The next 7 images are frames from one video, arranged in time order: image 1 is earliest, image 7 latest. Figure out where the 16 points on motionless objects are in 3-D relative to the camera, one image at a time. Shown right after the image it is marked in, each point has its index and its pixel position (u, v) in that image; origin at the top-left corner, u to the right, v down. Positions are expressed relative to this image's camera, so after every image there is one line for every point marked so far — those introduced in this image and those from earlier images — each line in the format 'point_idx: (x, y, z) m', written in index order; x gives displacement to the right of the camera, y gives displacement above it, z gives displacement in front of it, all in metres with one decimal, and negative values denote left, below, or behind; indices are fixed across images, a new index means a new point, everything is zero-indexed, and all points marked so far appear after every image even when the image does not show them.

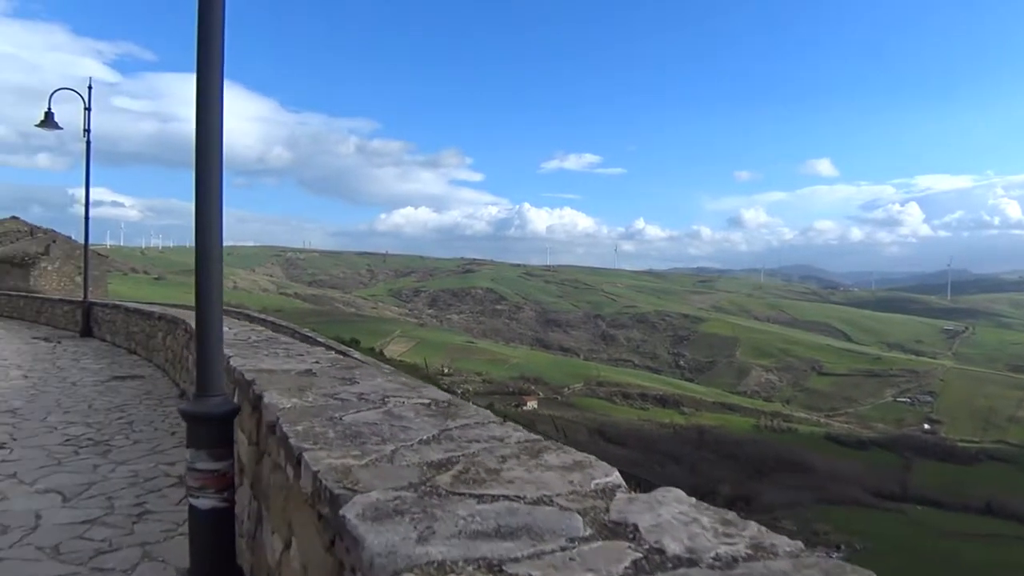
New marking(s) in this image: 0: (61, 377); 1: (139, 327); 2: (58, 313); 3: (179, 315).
0: (-4.9, -0.9, +8.0) m
1: (-5.1, -0.5, +10.2) m
2: (-8.8, -0.5, +14.6) m
3: (-3.8, -0.3, +8.3) m
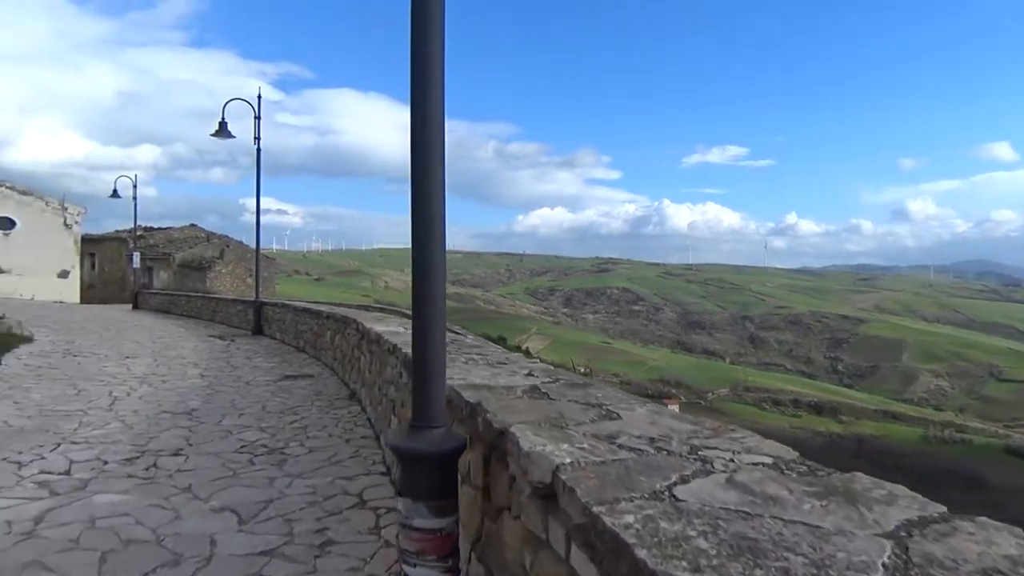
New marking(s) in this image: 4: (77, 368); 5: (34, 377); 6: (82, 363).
0: (-3.0, -0.9, +8.0) m
1: (-2.8, -0.5, +10.2) m
2: (-5.6, -0.5, +15.1) m
3: (-1.9, -0.3, +8.1) m
4: (-4.9, -0.9, +8.5) m
5: (-4.9, -0.9, +7.7) m
6: (-5.1, -0.9, +8.9) m
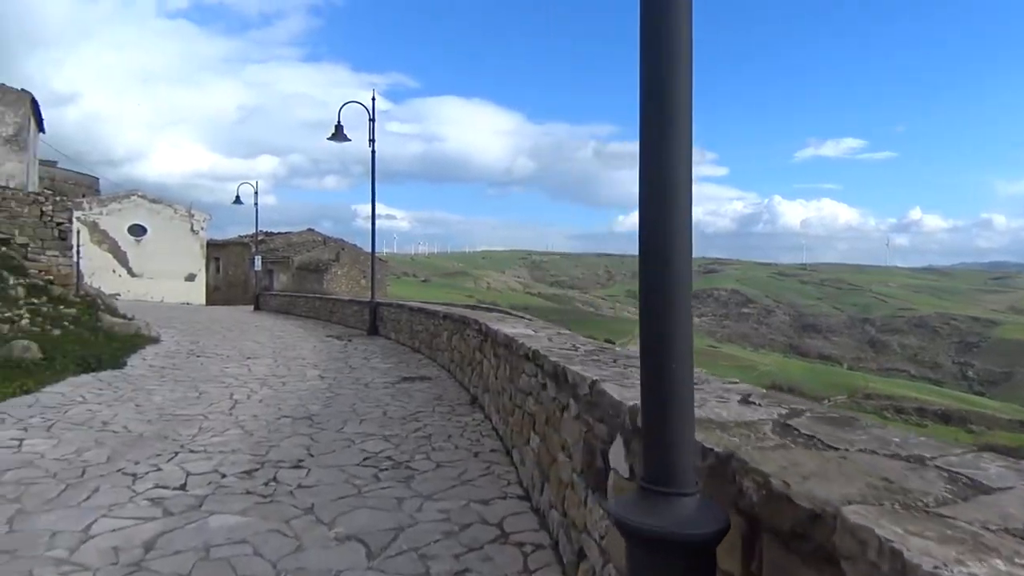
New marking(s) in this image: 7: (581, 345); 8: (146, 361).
0: (-1.7, -0.9, +7.7) m
1: (-1.2, -0.5, +9.9) m
2: (-3.3, -0.5, +15.1) m
3: (-0.5, -0.3, +7.6) m
4: (-3.5, -0.9, +8.4) m
5: (-3.6, -0.9, +7.6) m
6: (-3.6, -0.9, +8.9) m
7: (+0.3, -0.3, +3.5) m
8: (-4.3, -0.9, +8.9) m
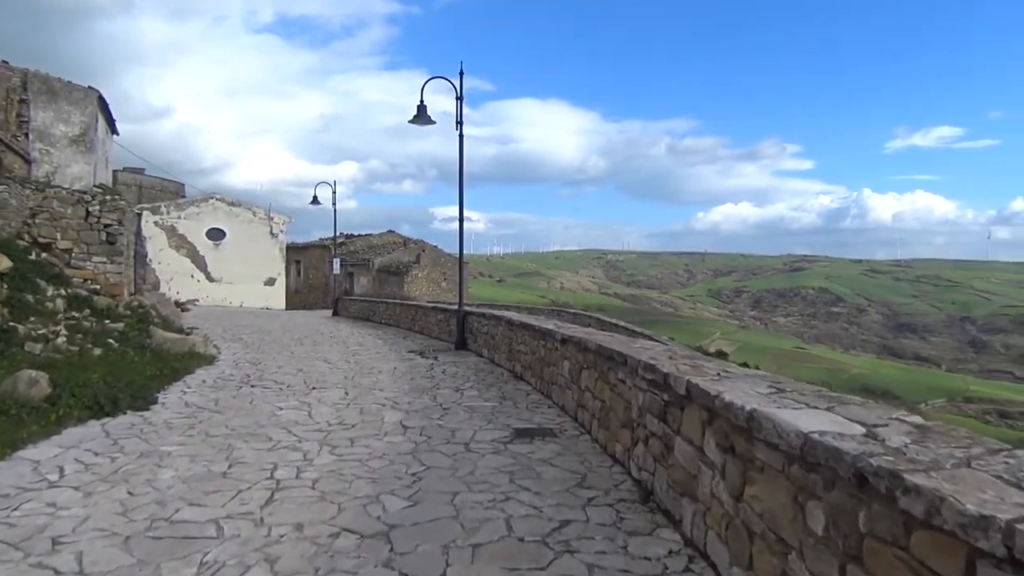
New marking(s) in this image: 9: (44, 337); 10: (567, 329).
0: (-0.5, -1.0, +5.5) m
1: (+0.2, -0.6, +7.6) m
2: (-1.4, -0.6, +13.0) m
3: (+0.6, -0.4, +5.3) m
4: (-2.2, -1.0, +6.4) m
5: (-2.4, -1.0, +5.6) m
6: (-2.3, -1.0, +6.8) m
7: (+1.1, -0.4, +1.1) m
8: (-3.0, -1.0, +6.9) m
9: (-5.9, -0.6, +9.5) m
10: (+0.5, -0.4, +6.3) m
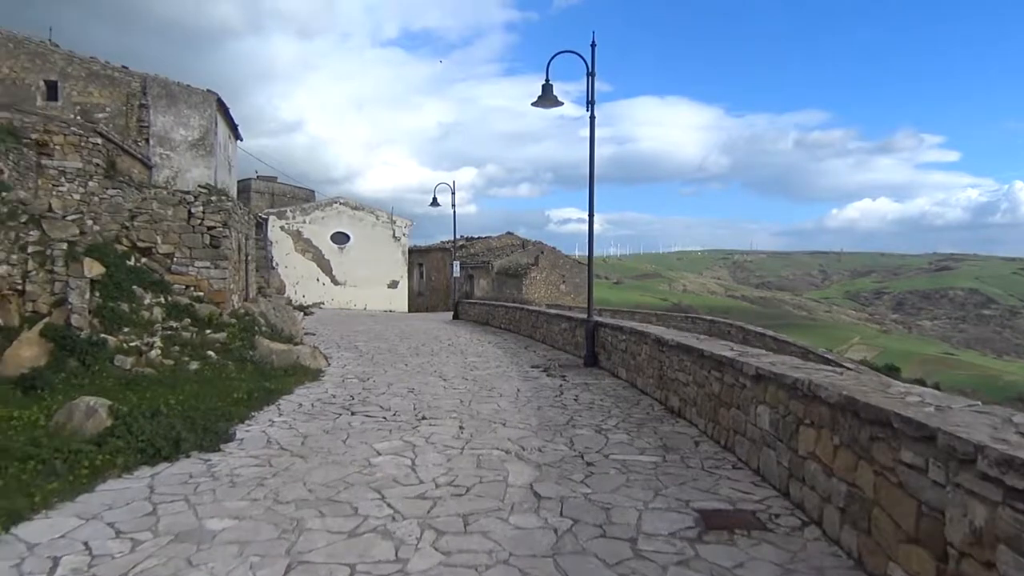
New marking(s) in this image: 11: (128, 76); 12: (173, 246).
0: (+0.4, -1.0, +3.9) m
1: (+1.4, -0.7, +5.8) m
2: (+0.7, -0.7, +11.5) m
3: (+1.5, -0.4, +3.5) m
4: (-1.2, -1.1, +5.1) m
5: (-1.5, -1.1, +4.3) m
6: (-1.2, -1.1, +5.5) m
7: (+1.3, -0.4, -0.7) m
8: (-1.8, -1.1, +5.7) m
9: (-4.3, -0.7, +8.7) m
10: (+1.5, -0.4, +4.5) m
11: (-9.4, +5.2, +18.6) m
12: (-4.8, +0.6, +10.7) m
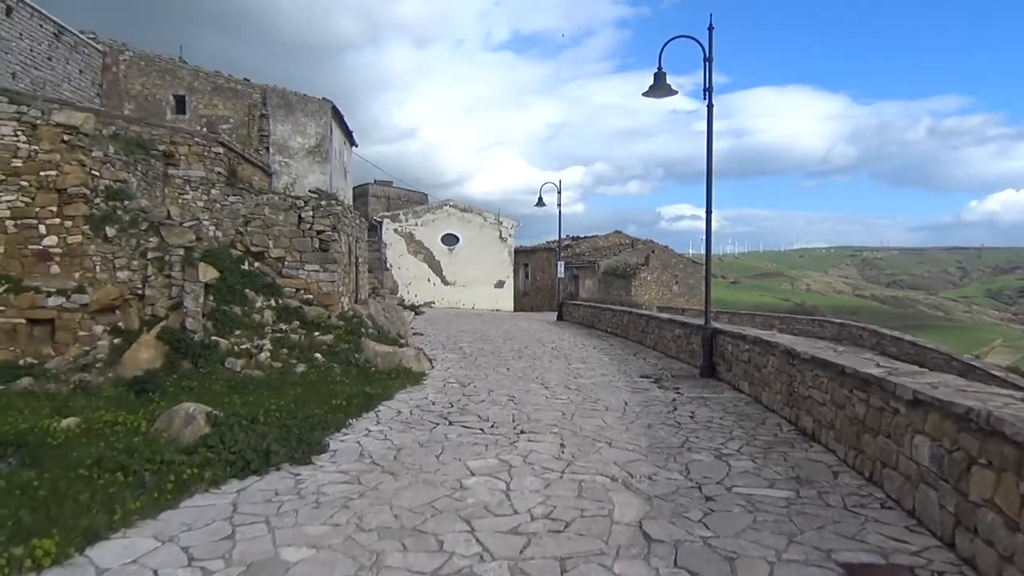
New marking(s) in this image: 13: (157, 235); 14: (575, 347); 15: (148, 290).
0: (+0.9, -1.1, +3.3) m
1: (+2.1, -0.7, +5.1) m
2: (+2.2, -0.7, +10.8) m
3: (+1.9, -0.5, +2.9) m
4: (-0.5, -1.1, +4.7) m
5: (-0.9, -1.1, +4.0) m
6: (-0.5, -1.1, +5.2) m
7: (+1.1, -0.5, -1.3) m
8: (-1.0, -1.1, +5.5) m
9: (-3.1, -0.7, +8.8) m
10: (+2.1, -0.5, +3.8) m
11: (-6.7, +5.1, +19.3) m
12: (-3.3, +0.6, +10.9) m
13: (-4.6, +0.7, +9.8) m
14: (+1.1, -1.0, +12.4) m
15: (-4.6, 0.0, +9.5) m
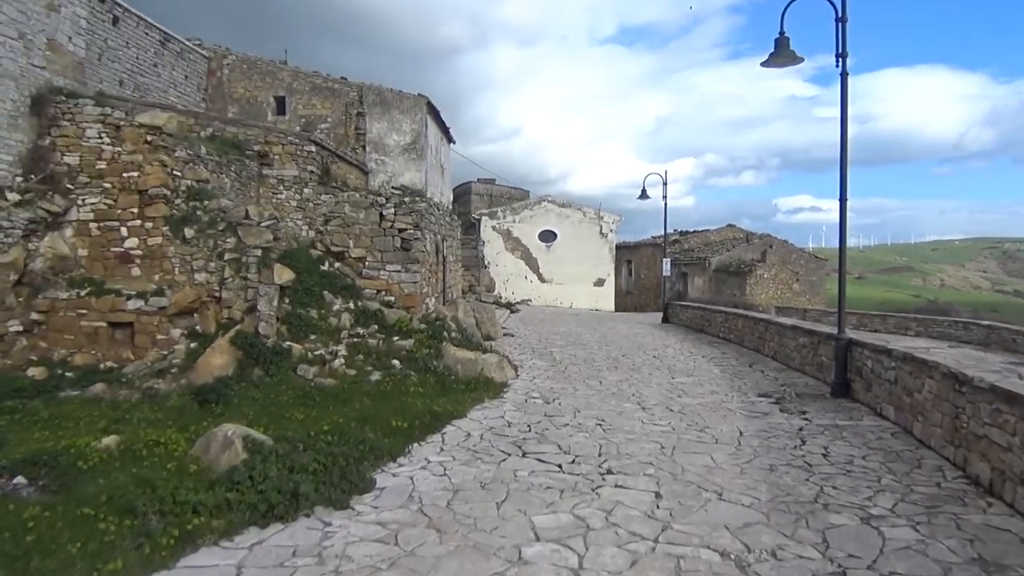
0: (+1.1, -1.1, +2.3) m
1: (+2.6, -0.8, +3.9) m
2: (+3.5, -0.7, +9.5) m
3: (+2.0, -0.5, +1.7) m
4: (-0.1, -1.1, +3.9) m
5: (-0.6, -1.2, +3.2) m
6: (0.0, -1.1, +4.3) m
7: (+0.6, -0.5, -2.3) m
8: (-0.5, -1.1, +4.7) m
9: (-2.1, -0.8, +8.3) m
10: (+2.3, -0.5, +2.6) m
11: (-4.2, +5.2, +19.2) m
12: (-2.0, +0.5, +10.3) m
13: (-3.5, +0.7, +9.5) m
14: (+2.5, -1.0, +11.3) m
15: (-3.5, -0.1, +9.1) m
